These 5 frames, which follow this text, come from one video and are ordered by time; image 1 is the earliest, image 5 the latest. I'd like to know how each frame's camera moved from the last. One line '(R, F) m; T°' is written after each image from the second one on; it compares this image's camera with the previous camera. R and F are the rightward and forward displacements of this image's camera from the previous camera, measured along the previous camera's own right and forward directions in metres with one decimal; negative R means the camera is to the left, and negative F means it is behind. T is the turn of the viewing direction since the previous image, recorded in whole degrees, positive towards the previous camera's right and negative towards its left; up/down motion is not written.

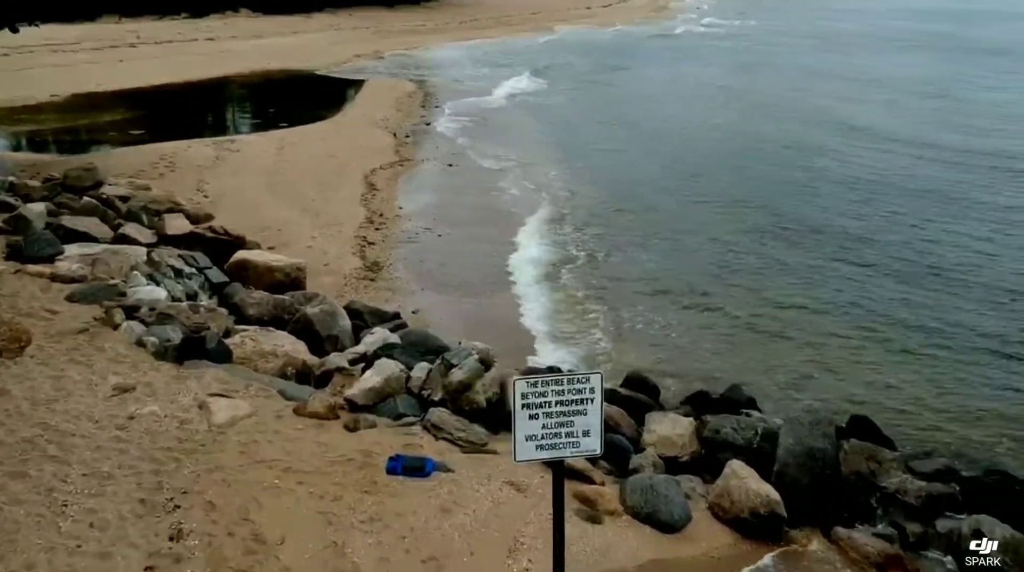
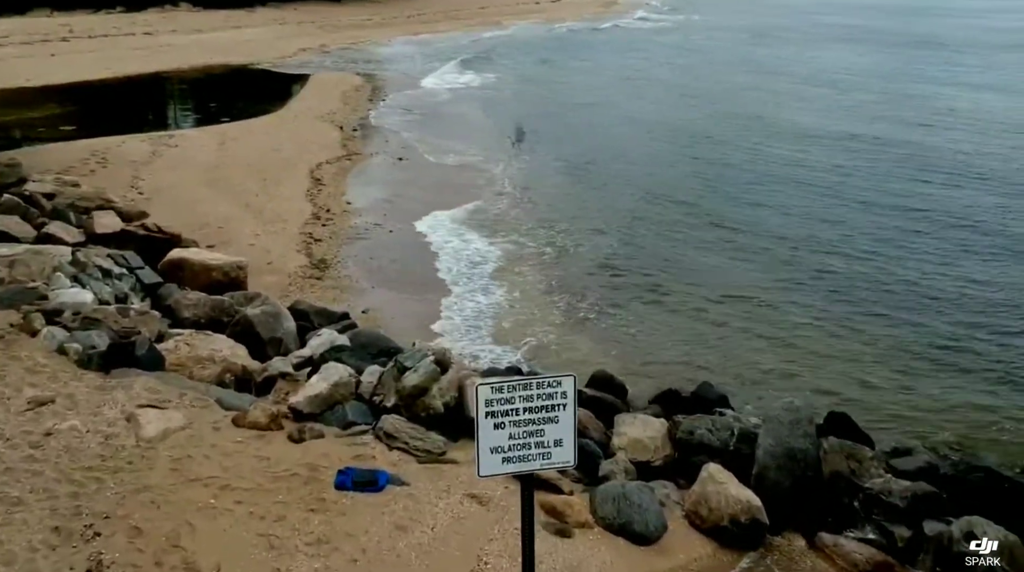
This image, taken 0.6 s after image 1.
(0.0, +0.7) m; +3°
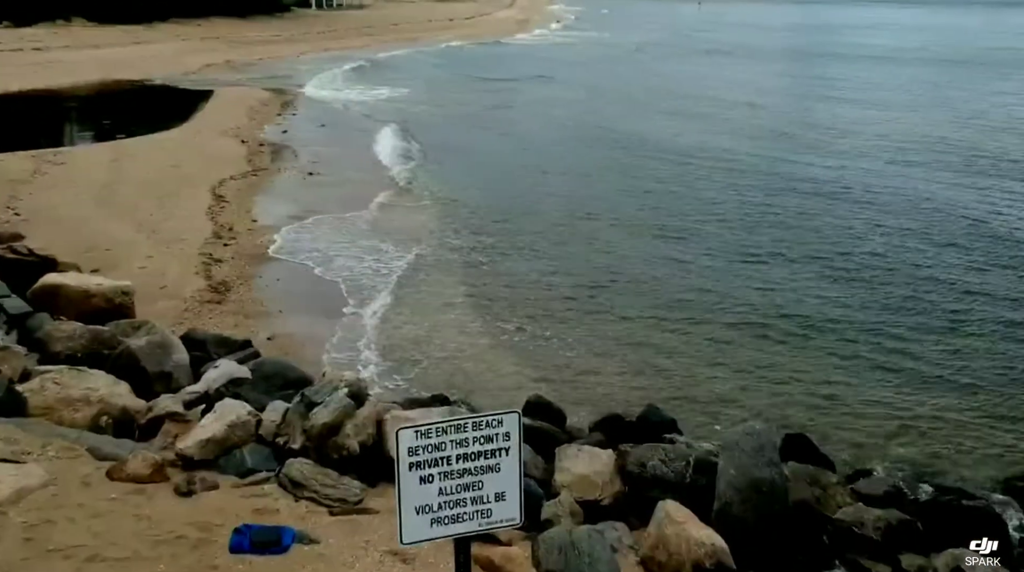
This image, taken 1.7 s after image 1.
(0.0, +1.2) m; +4°
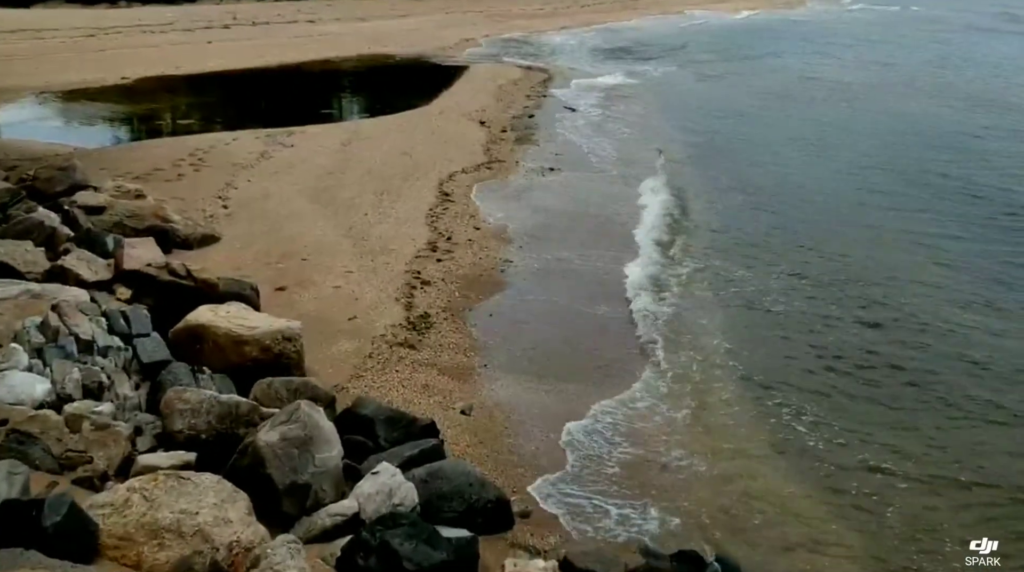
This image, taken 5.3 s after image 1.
(-0.4, +3.3) m; -13°
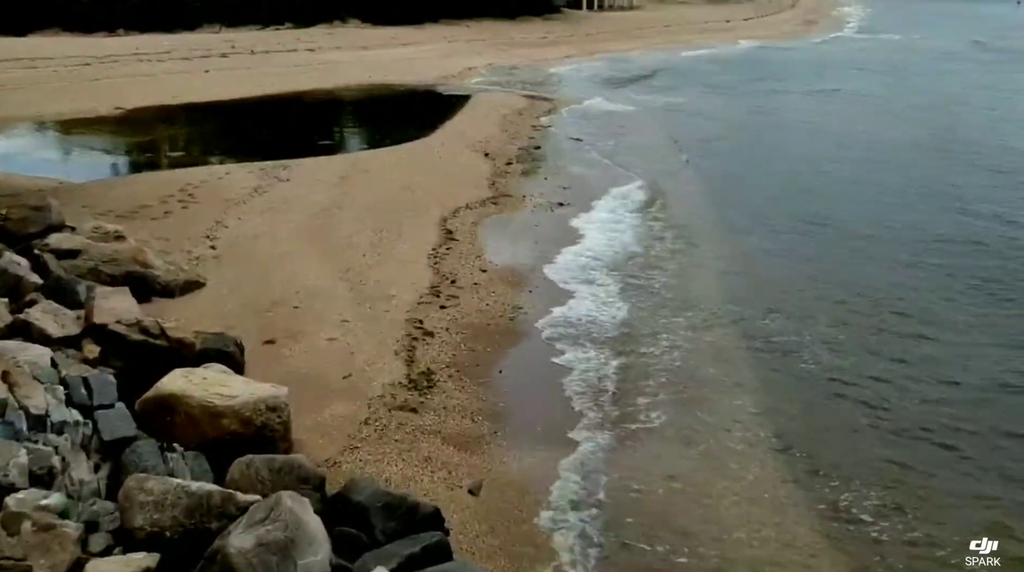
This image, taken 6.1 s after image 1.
(-0.1, +1.1) m; 0°
